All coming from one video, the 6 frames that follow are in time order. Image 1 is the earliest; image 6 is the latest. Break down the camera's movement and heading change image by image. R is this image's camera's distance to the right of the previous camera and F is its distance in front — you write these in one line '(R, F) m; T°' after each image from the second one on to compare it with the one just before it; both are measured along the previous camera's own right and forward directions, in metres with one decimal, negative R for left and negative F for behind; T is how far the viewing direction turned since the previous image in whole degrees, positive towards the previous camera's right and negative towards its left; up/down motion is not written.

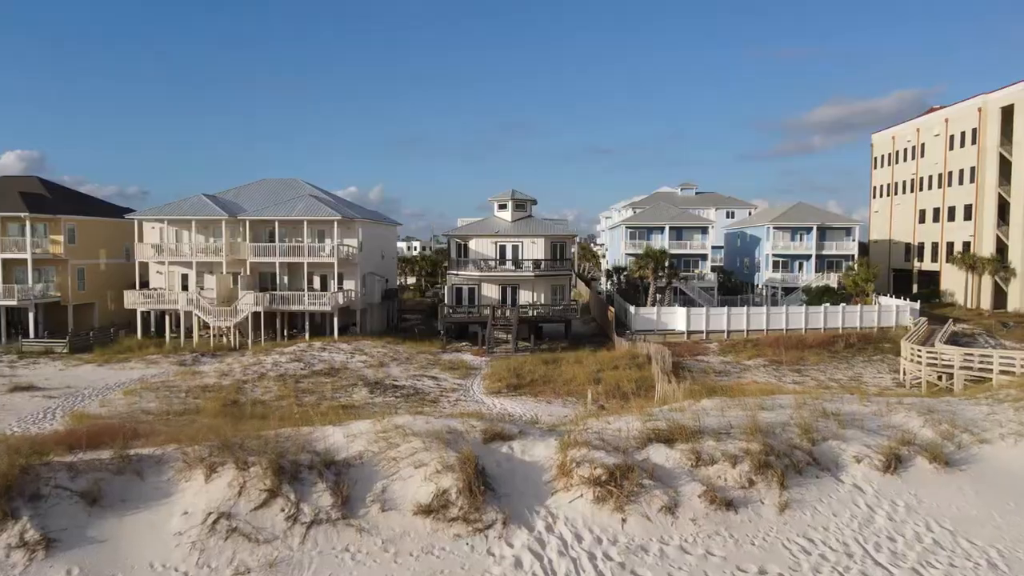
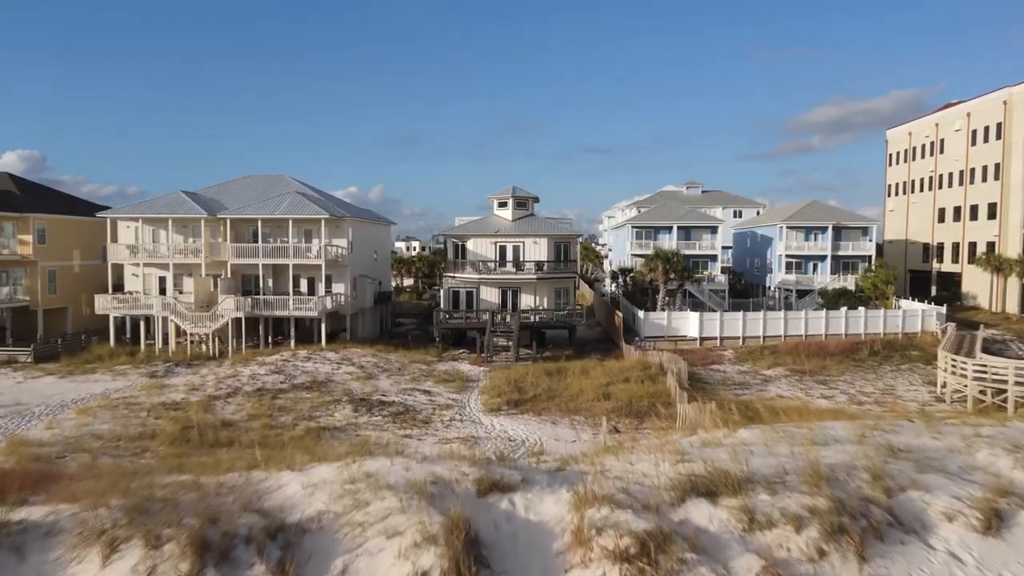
(0.0, +2.4) m; 0°
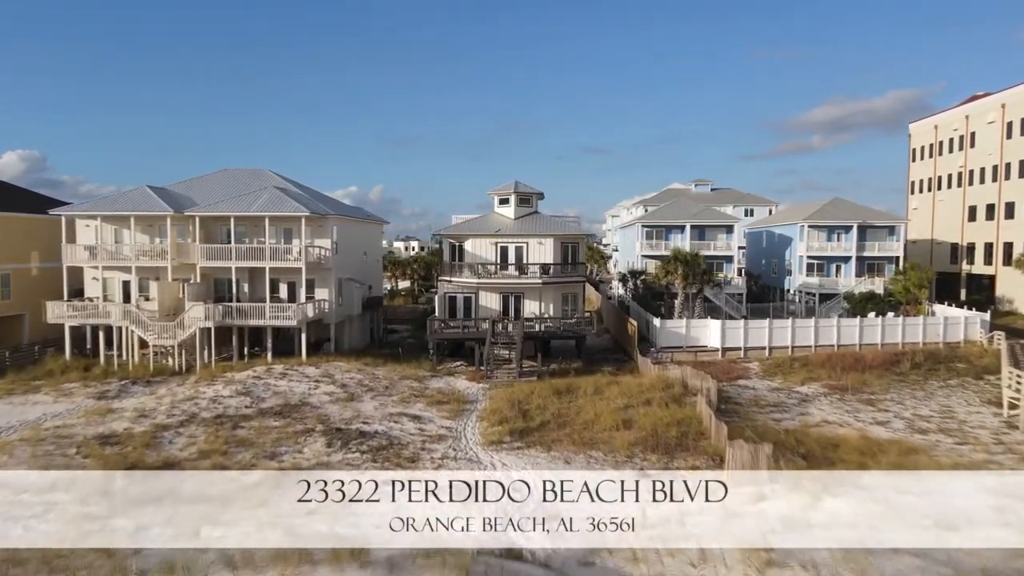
(-0.1, +3.3) m; 0°
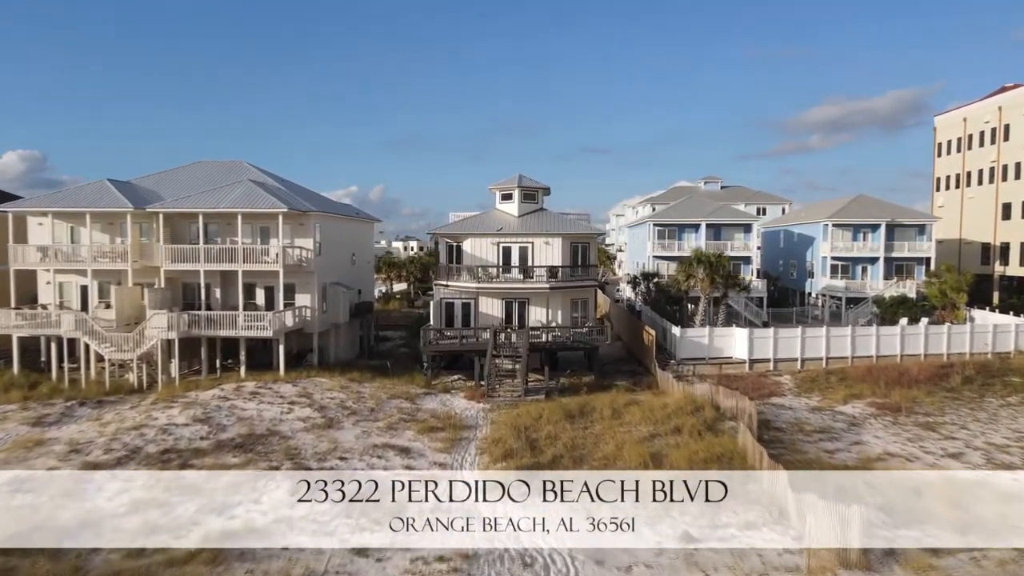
(-0.1, +3.2) m; 0°
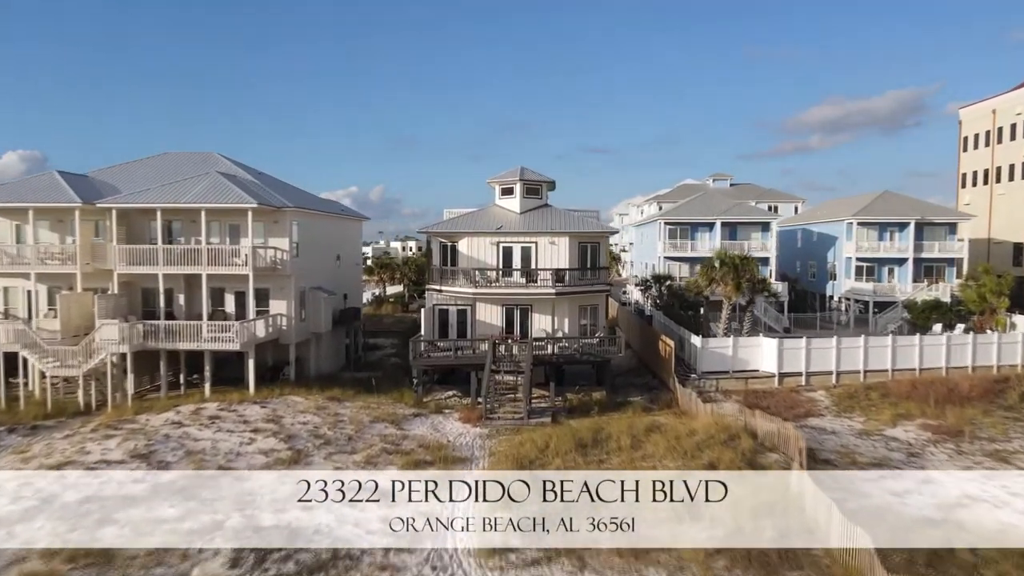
(0.0, +3.0) m; 0°
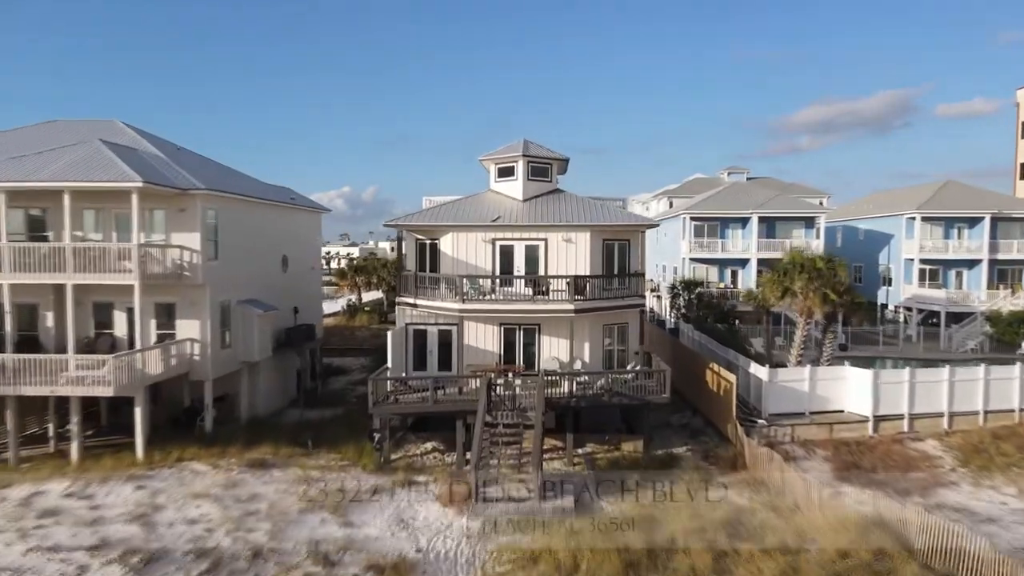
(-0.2, +6.6) m; +1°
